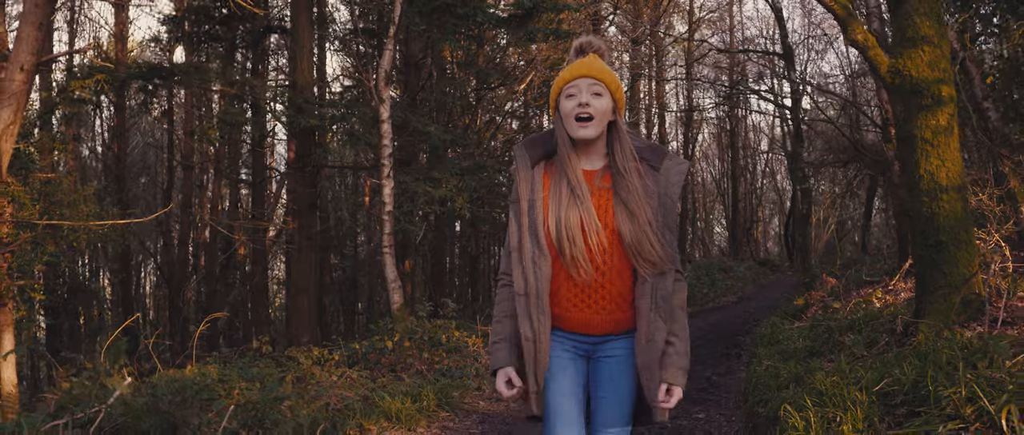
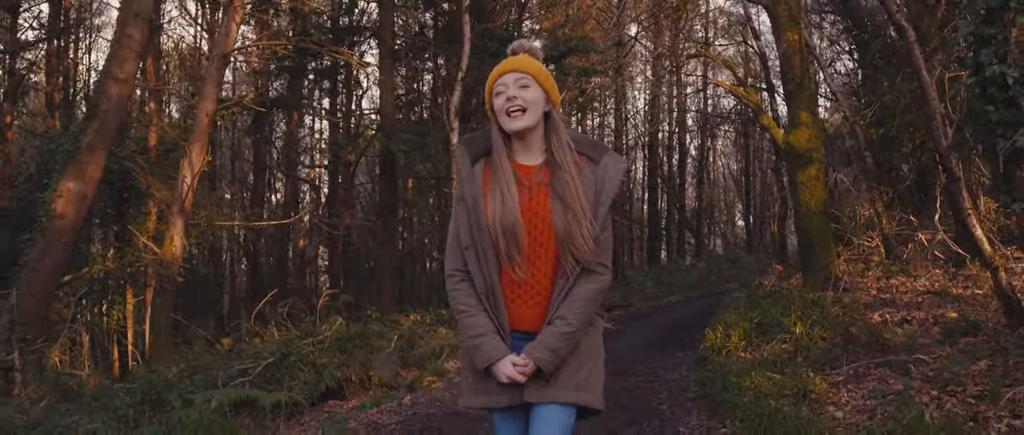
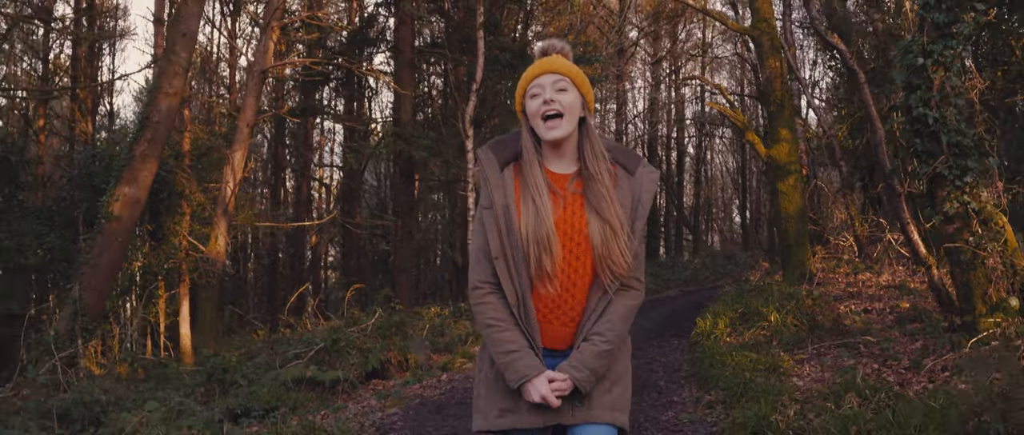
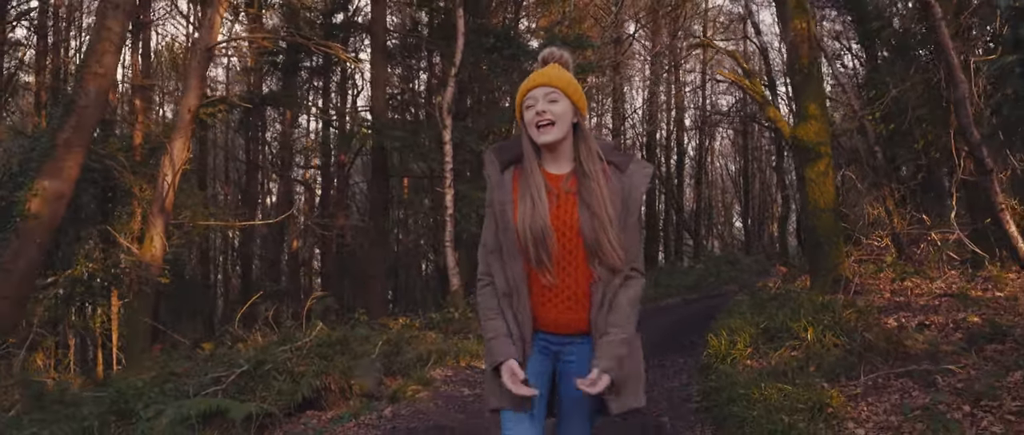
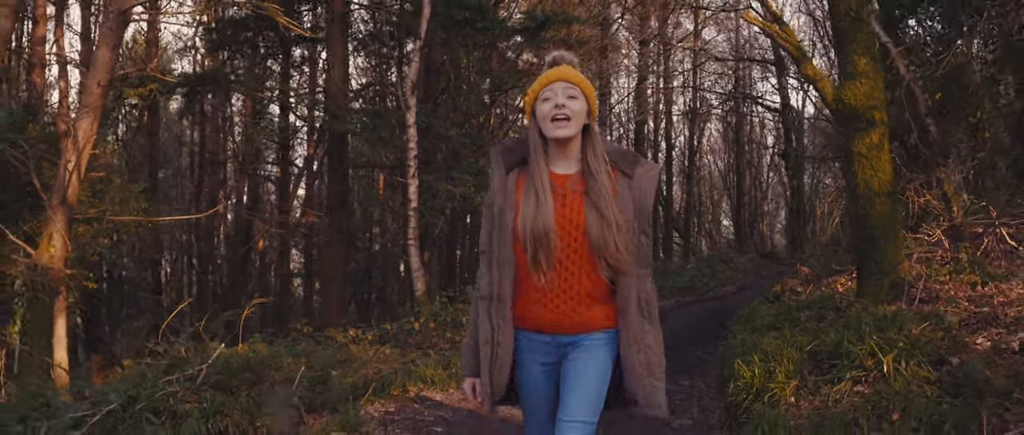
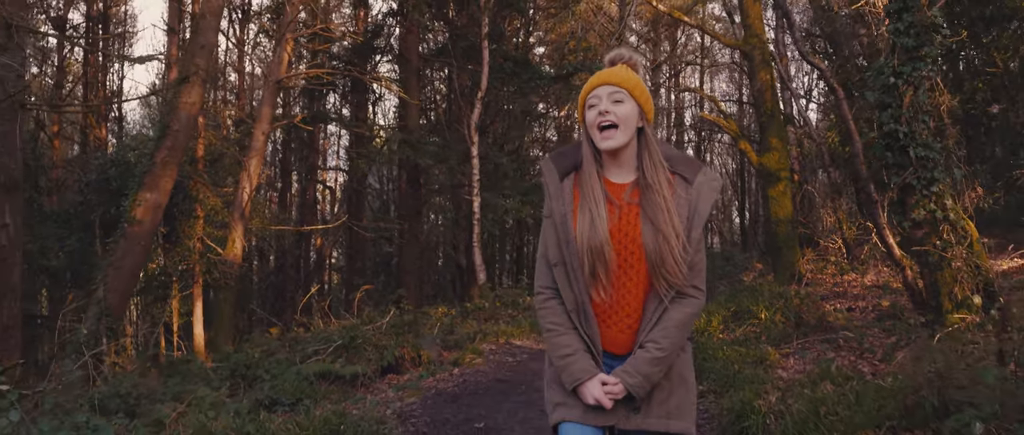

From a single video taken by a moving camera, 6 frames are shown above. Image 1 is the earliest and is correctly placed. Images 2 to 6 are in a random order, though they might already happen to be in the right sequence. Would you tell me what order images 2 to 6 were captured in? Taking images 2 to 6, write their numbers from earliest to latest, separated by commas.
5, 4, 2, 3, 6
